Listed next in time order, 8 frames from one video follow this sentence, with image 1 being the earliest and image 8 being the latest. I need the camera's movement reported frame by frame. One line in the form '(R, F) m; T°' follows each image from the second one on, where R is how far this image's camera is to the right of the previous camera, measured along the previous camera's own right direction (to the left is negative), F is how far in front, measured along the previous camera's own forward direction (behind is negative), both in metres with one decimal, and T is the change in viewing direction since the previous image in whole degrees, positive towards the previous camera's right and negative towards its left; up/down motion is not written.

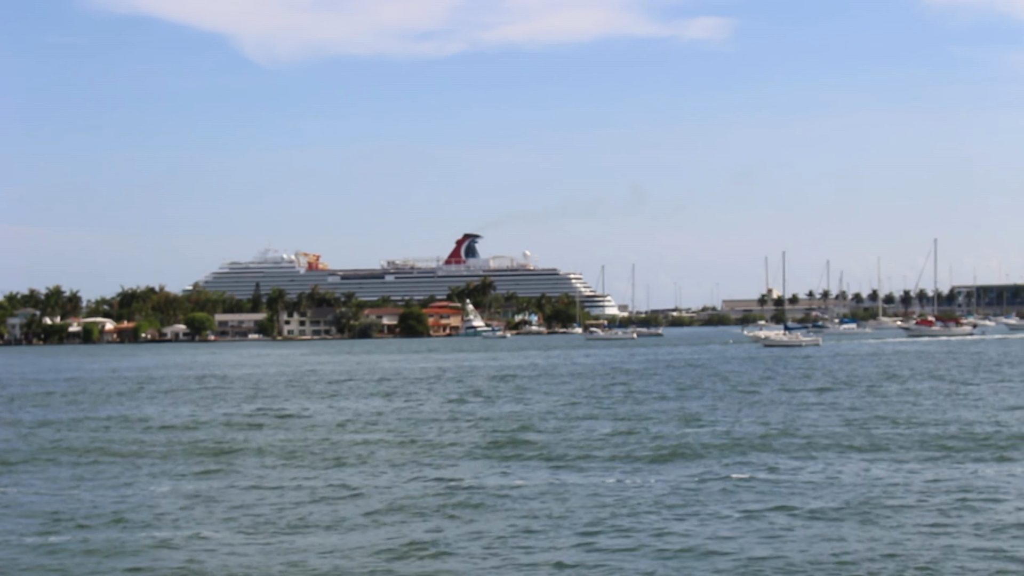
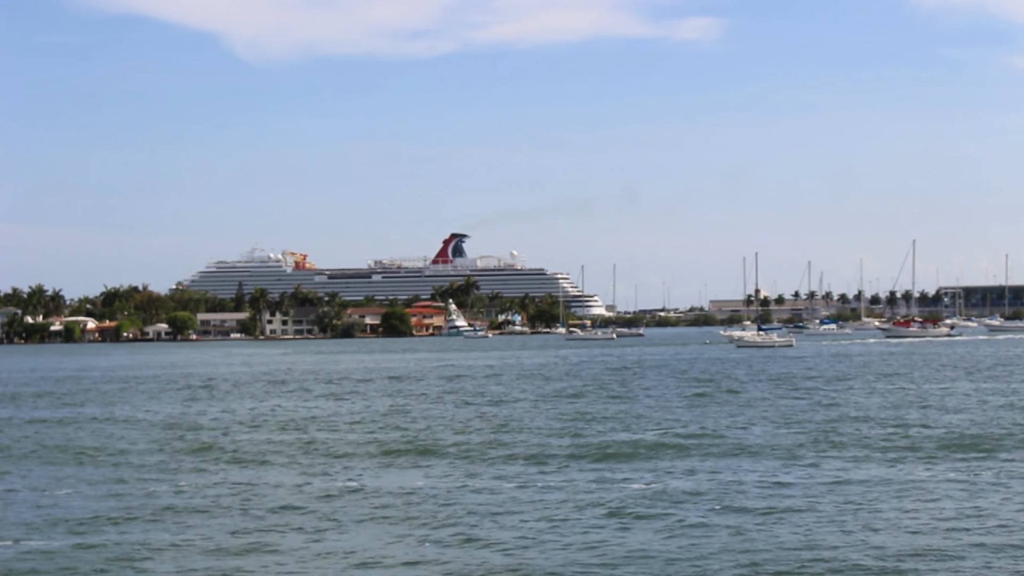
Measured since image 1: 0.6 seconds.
(+1.0, +0.2) m; 0°
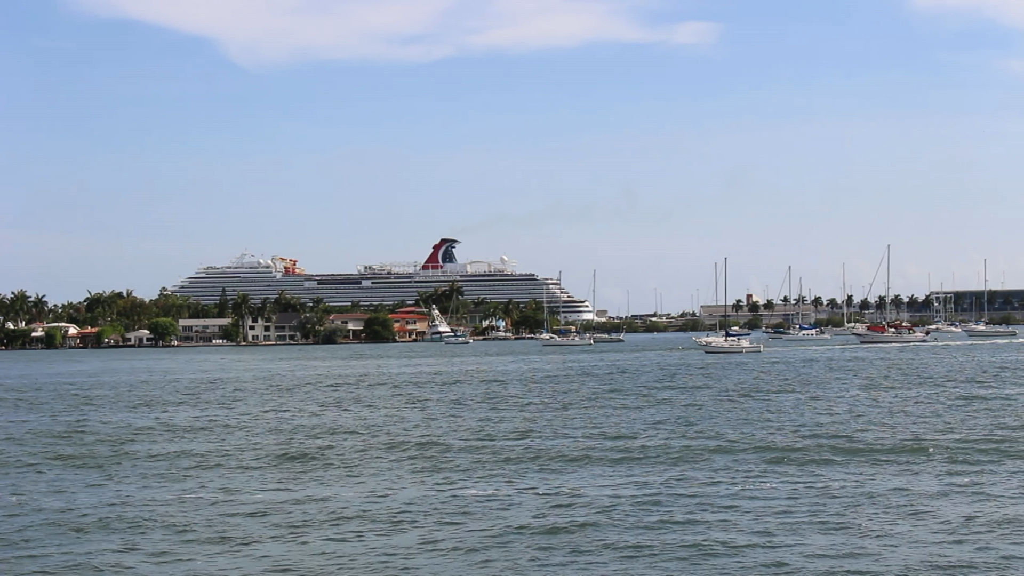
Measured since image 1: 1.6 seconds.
(+1.8, +0.4) m; 0°
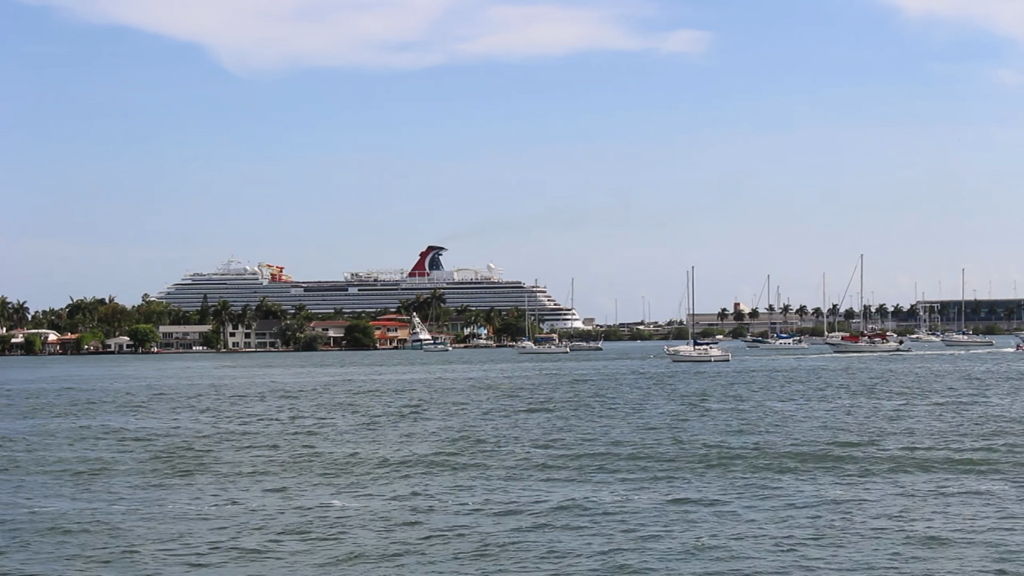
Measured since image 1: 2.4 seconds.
(+1.4, +0.1) m; 0°
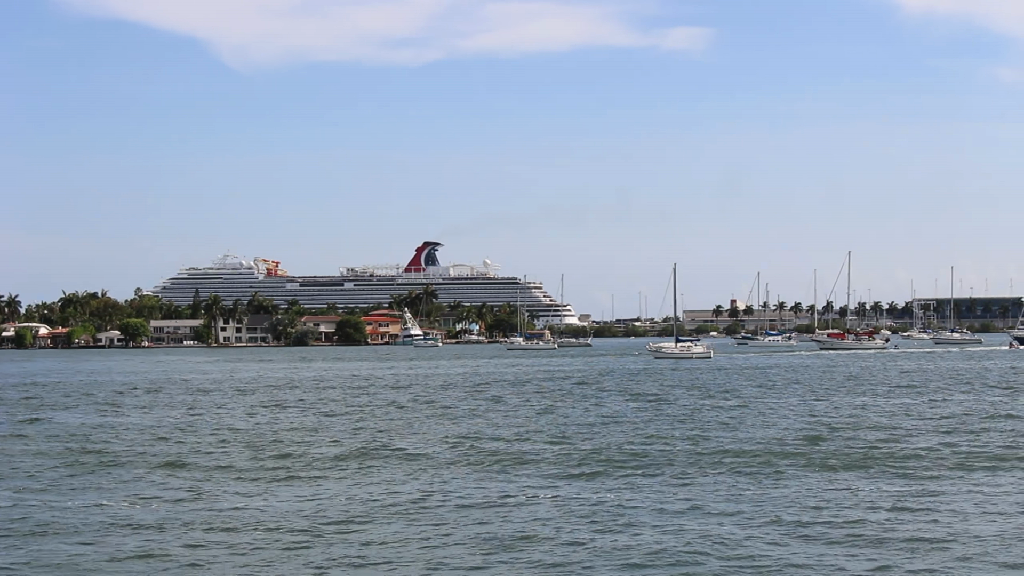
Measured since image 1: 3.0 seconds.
(+1.0, +0.2) m; 0°
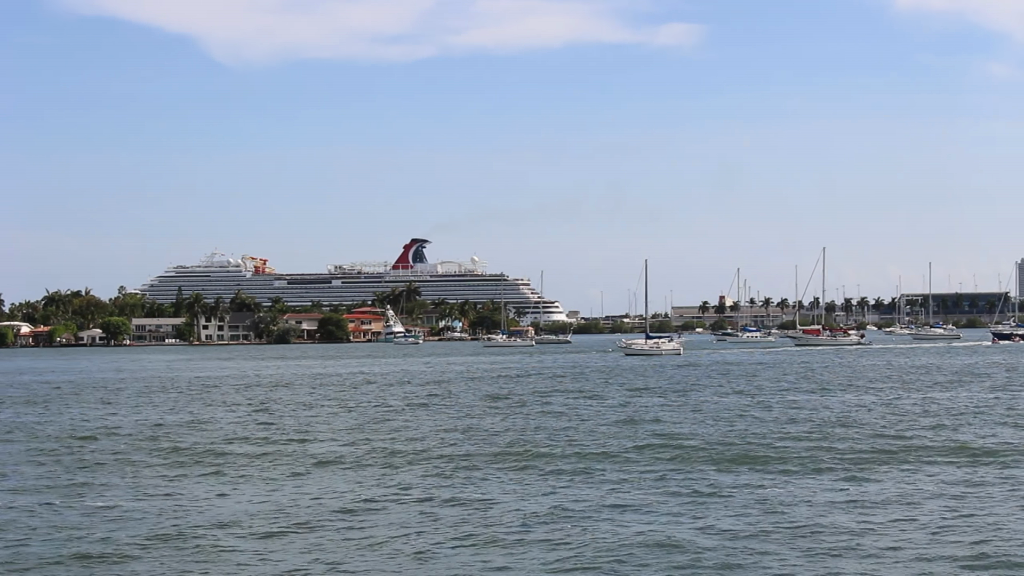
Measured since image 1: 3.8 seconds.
(+1.3, +0.1) m; 0°
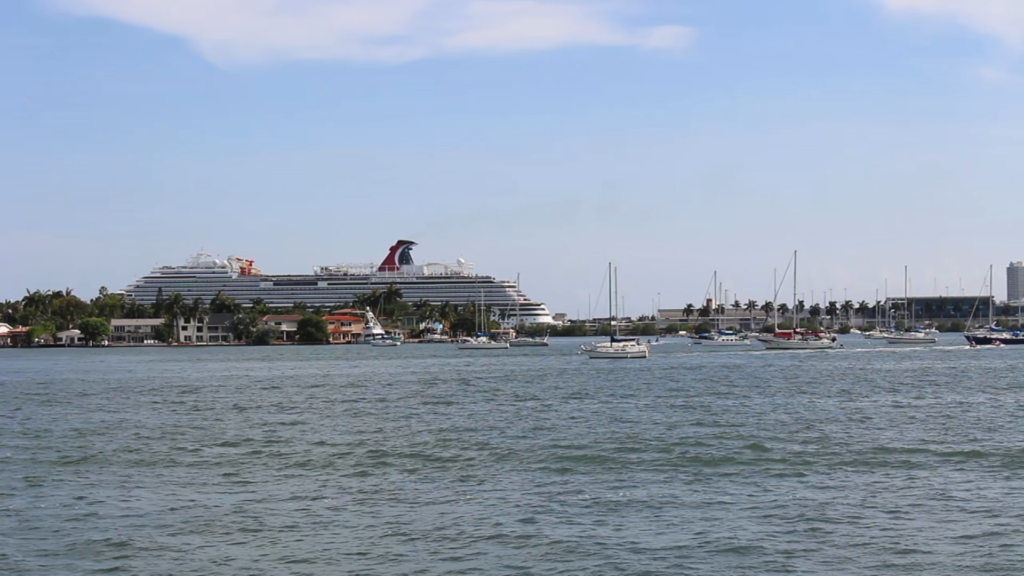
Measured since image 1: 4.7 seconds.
(+1.5, +0.1) m; 0°
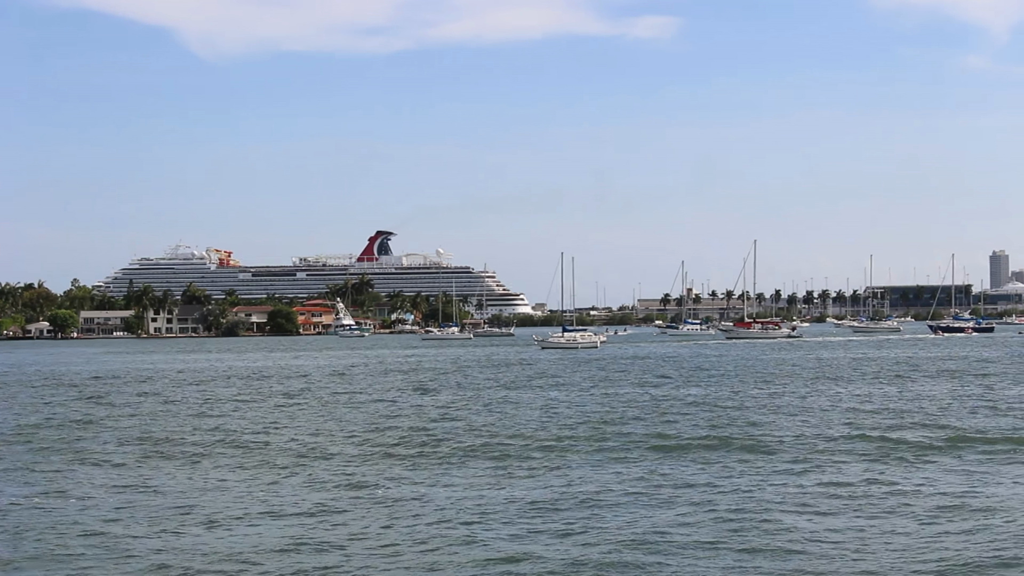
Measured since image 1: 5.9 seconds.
(+2.0, +0.3) m; 0°
